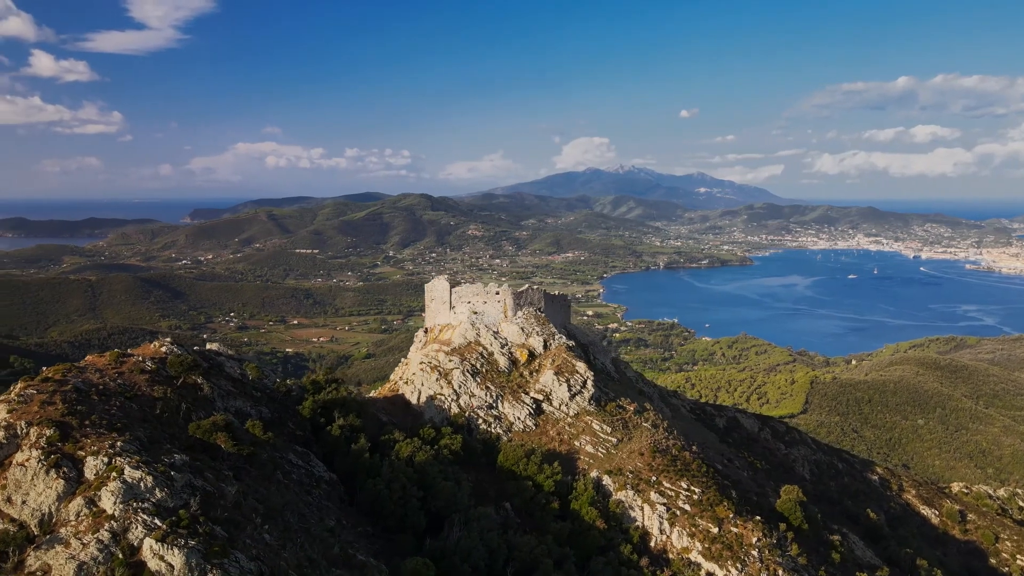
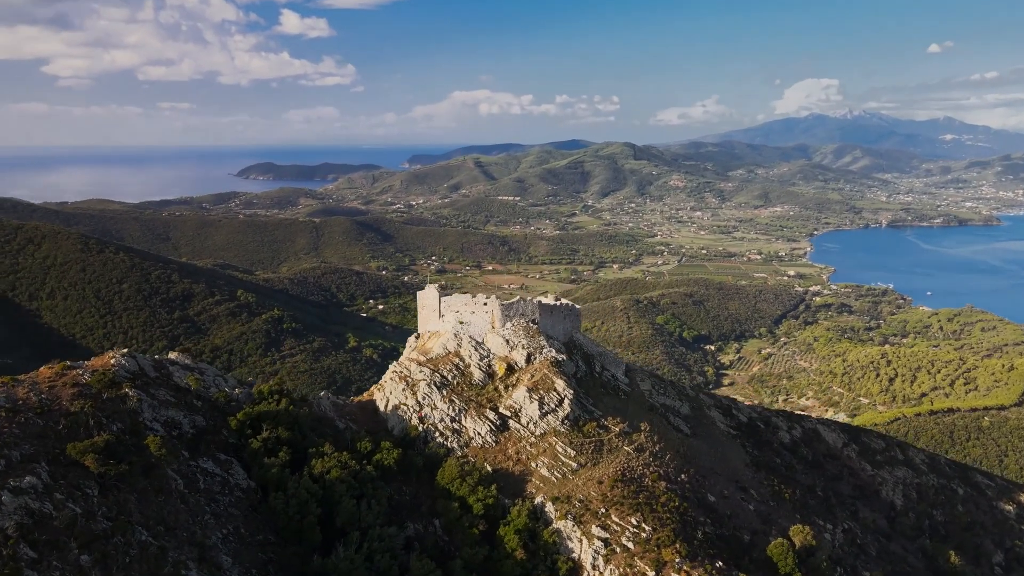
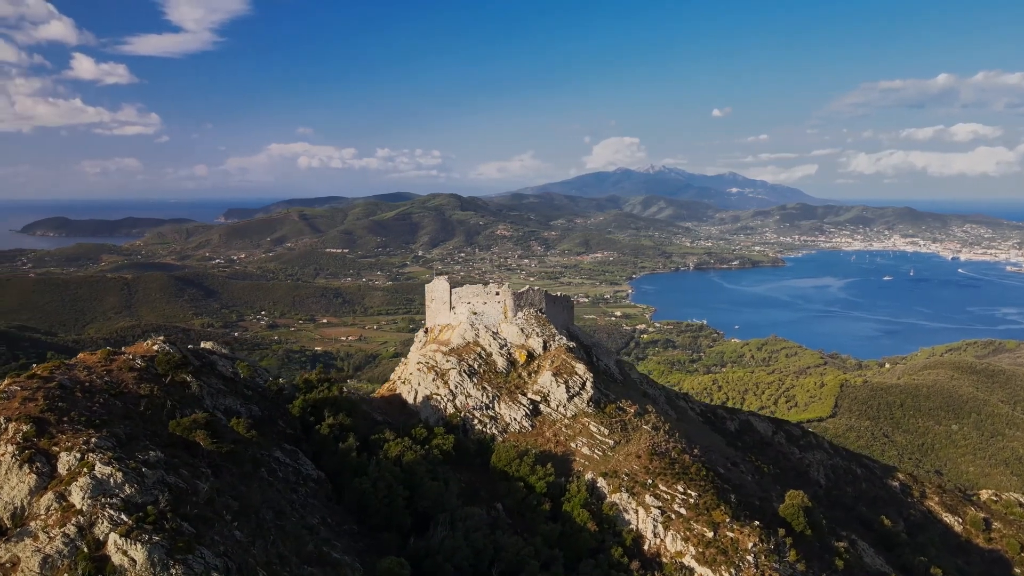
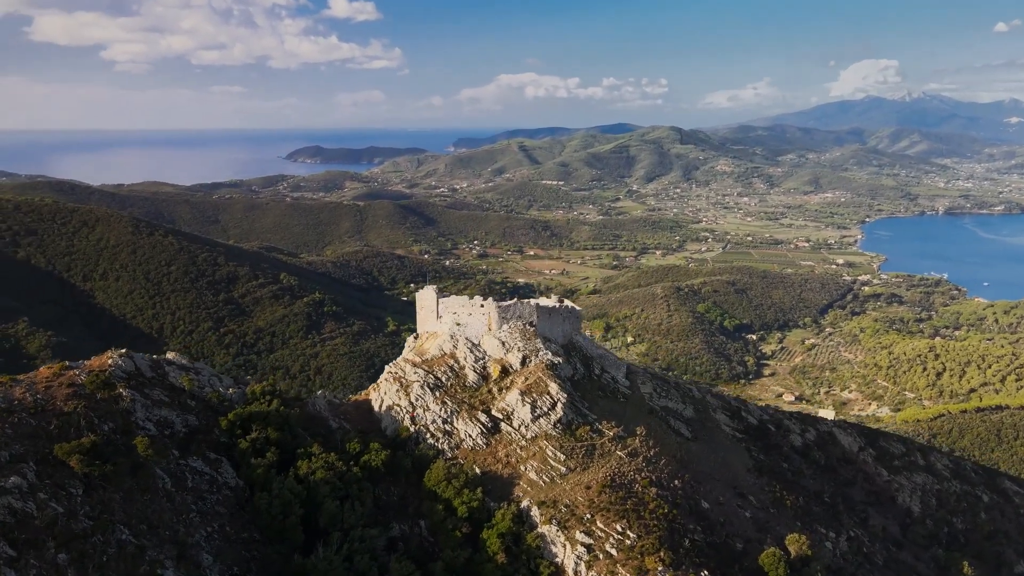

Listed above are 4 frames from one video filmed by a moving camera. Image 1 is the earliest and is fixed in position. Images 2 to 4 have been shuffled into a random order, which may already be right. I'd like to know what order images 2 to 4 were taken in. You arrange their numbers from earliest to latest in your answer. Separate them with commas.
3, 2, 4
